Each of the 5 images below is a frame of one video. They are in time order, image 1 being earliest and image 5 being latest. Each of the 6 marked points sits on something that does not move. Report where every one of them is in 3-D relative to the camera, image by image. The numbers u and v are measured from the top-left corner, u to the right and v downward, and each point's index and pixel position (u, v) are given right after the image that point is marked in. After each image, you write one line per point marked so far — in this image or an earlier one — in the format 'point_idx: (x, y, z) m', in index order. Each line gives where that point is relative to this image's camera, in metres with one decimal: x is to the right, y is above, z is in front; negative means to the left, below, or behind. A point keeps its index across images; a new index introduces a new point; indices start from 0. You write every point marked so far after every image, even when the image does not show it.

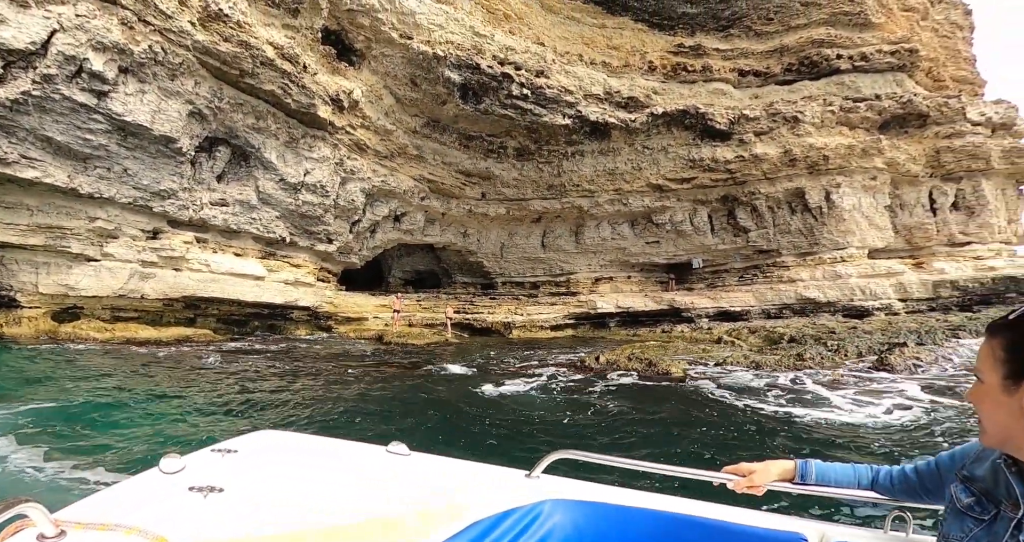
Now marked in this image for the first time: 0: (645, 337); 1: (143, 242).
0: (+3.4, -1.6, +14.2) m
1: (-7.7, +0.6, +11.7) m
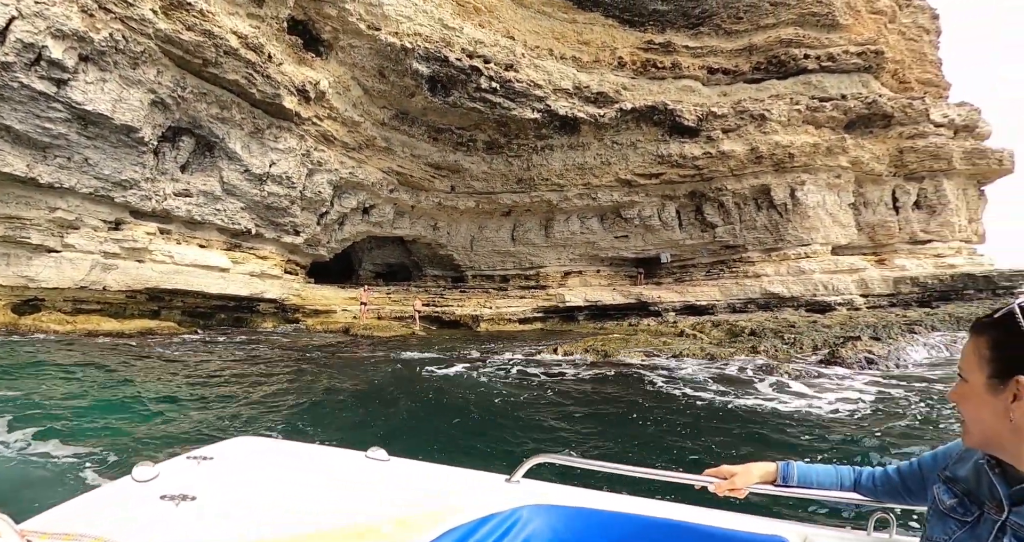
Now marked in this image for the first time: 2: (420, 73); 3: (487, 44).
0: (+2.6, -1.5, +14.4) m
1: (-8.4, +0.8, +11.6) m
2: (-2.2, +4.7, +13.3) m
3: (-0.6, +5.7, +14.1) m
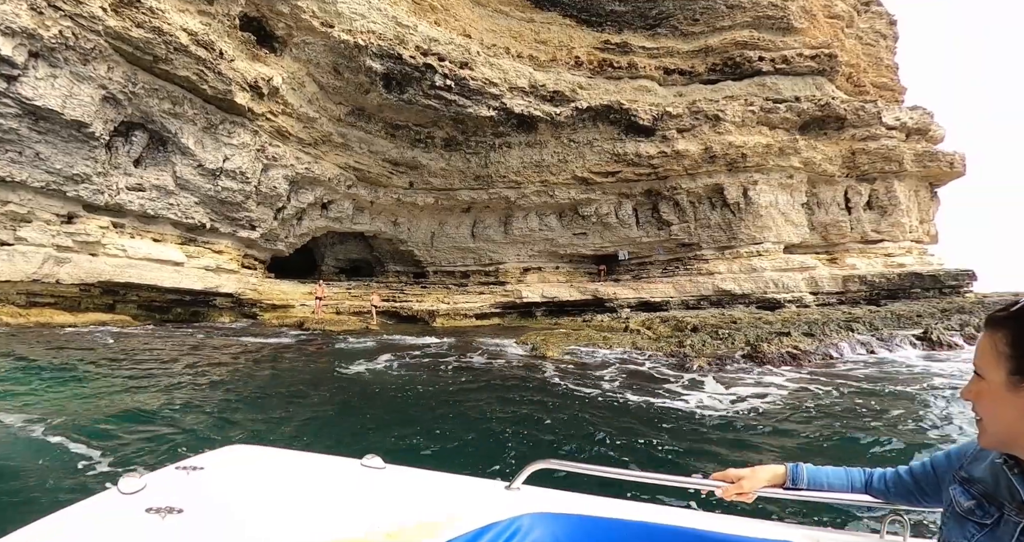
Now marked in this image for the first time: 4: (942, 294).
0: (+1.4, -1.4, +14.6) m
1: (-9.6, +0.9, +11.8) m
2: (-3.3, +4.8, +13.5) m
3: (-1.8, +5.8, +14.2) m
4: (+11.3, -0.6, +14.7) m
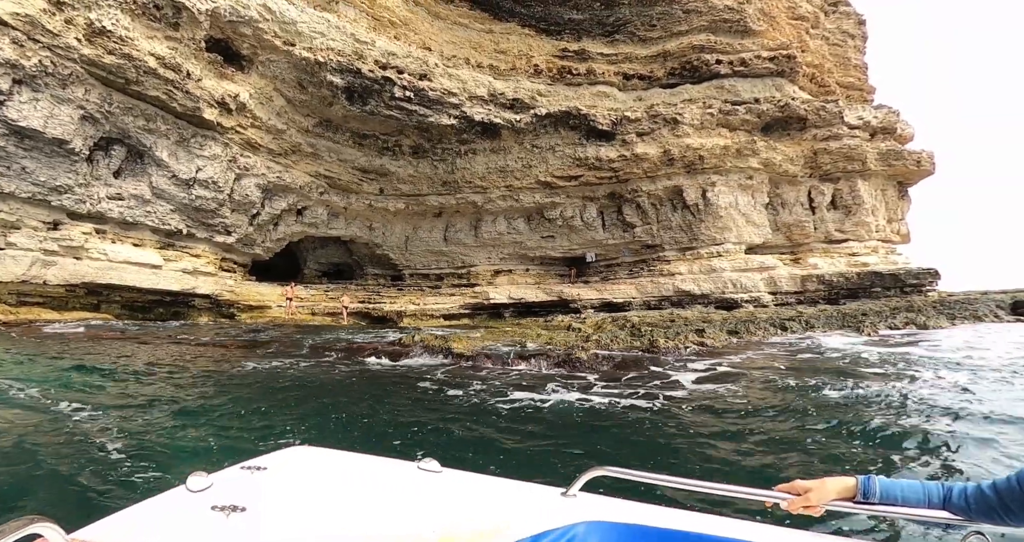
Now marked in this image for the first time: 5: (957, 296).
0: (+0.4, -1.5, +15.1) m
1: (-10.8, +0.9, +12.9) m
2: (-4.5, +4.7, +14.3) m
3: (-2.9, +5.7, +15.0) m
4: (+10.2, -0.6, +14.6) m
5: (+11.4, -0.6, +14.4) m
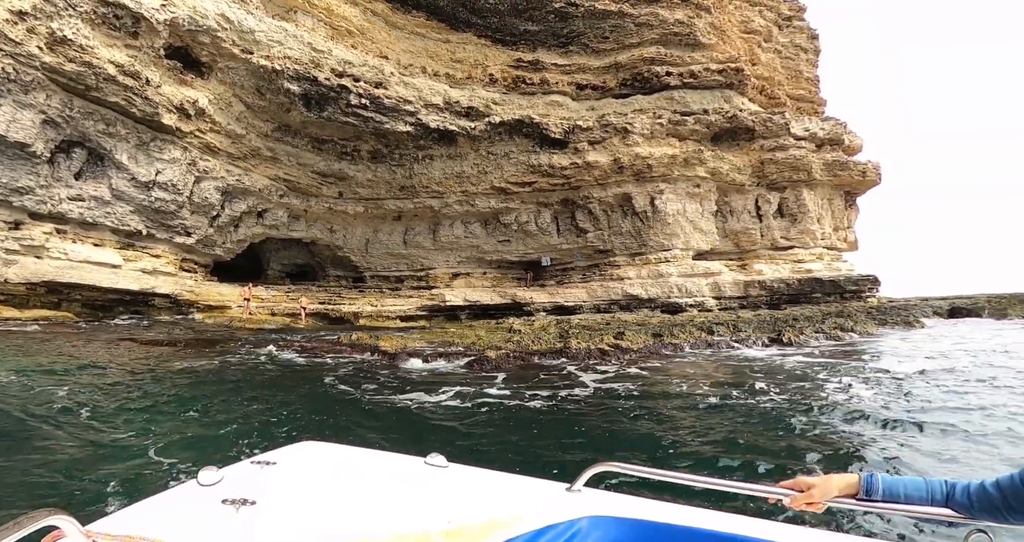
0: (-1.0, -1.5, +15.5) m
1: (-12.1, +0.9, +13.4) m
2: (-5.7, +4.7, +14.8) m
3: (-4.1, +5.7, +15.4) m
4: (+8.9, -0.8, +15.0) m
5: (+10.1, -0.8, +14.7) m
